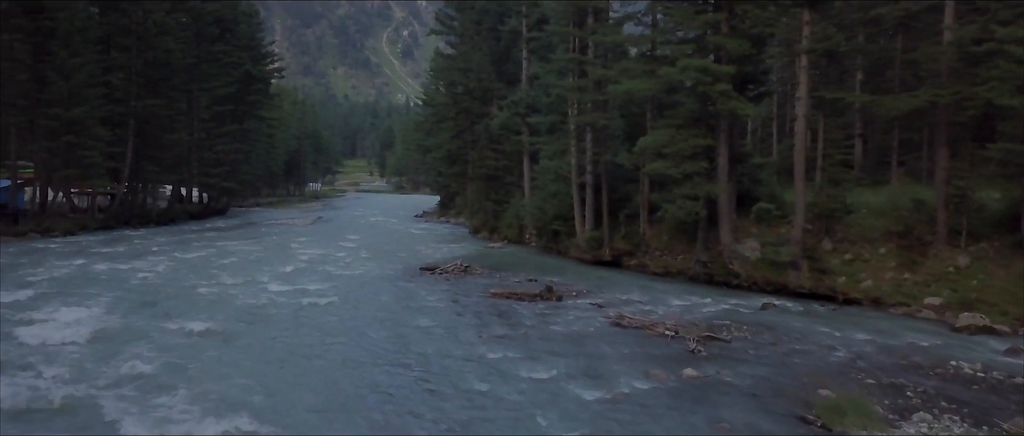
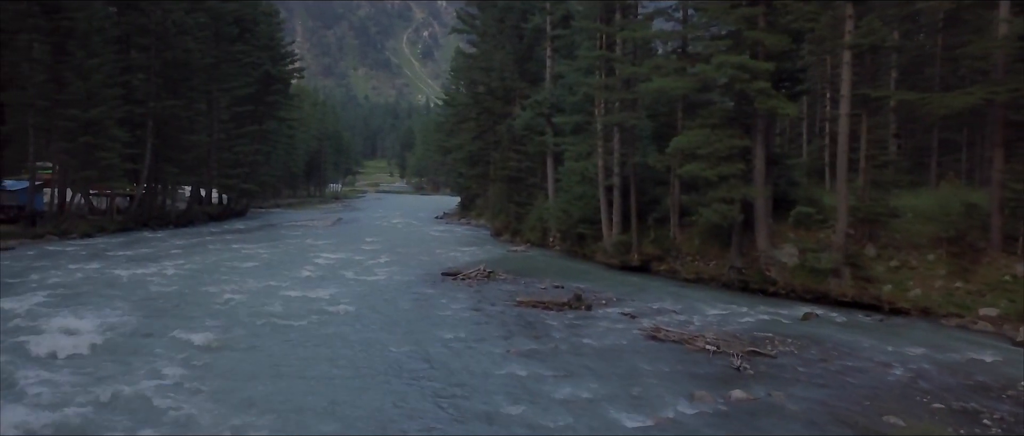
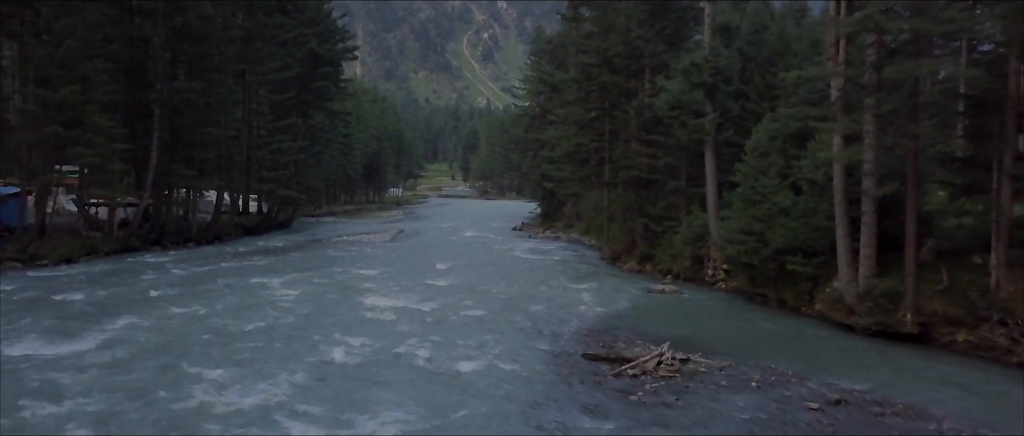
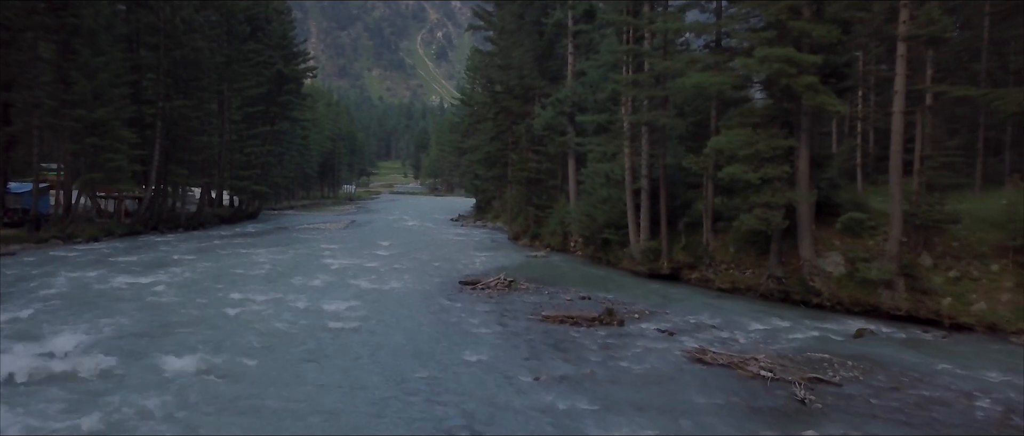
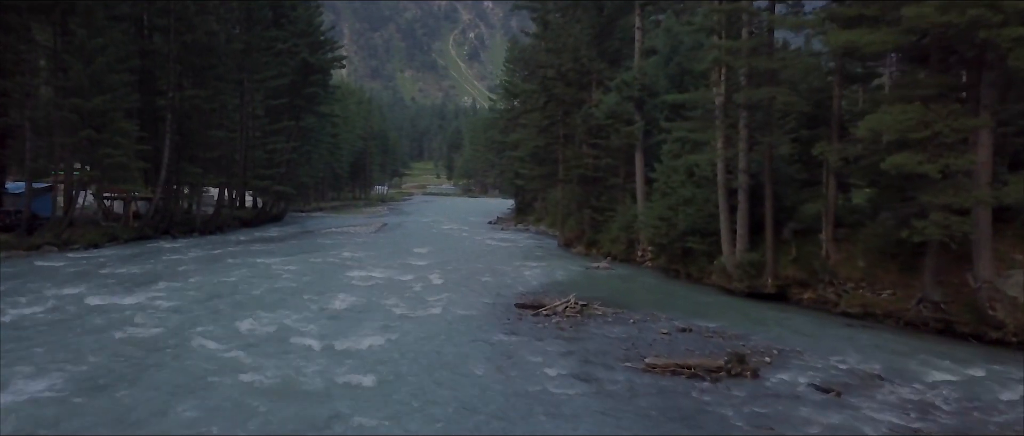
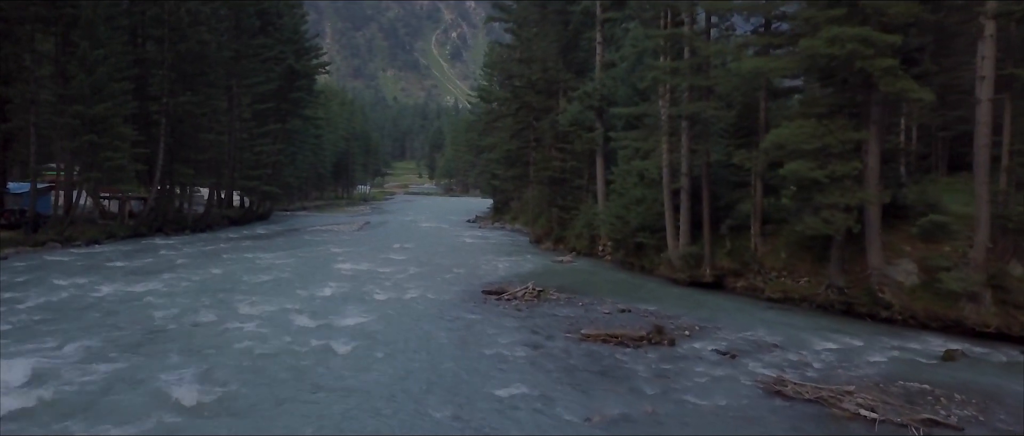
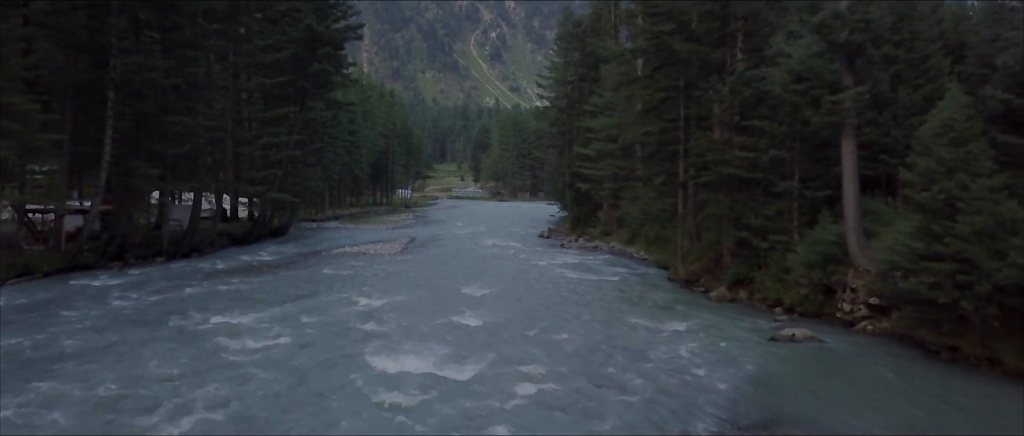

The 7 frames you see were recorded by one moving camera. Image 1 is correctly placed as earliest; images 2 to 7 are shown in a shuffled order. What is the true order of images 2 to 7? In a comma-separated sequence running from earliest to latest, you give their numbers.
2, 4, 6, 5, 3, 7
